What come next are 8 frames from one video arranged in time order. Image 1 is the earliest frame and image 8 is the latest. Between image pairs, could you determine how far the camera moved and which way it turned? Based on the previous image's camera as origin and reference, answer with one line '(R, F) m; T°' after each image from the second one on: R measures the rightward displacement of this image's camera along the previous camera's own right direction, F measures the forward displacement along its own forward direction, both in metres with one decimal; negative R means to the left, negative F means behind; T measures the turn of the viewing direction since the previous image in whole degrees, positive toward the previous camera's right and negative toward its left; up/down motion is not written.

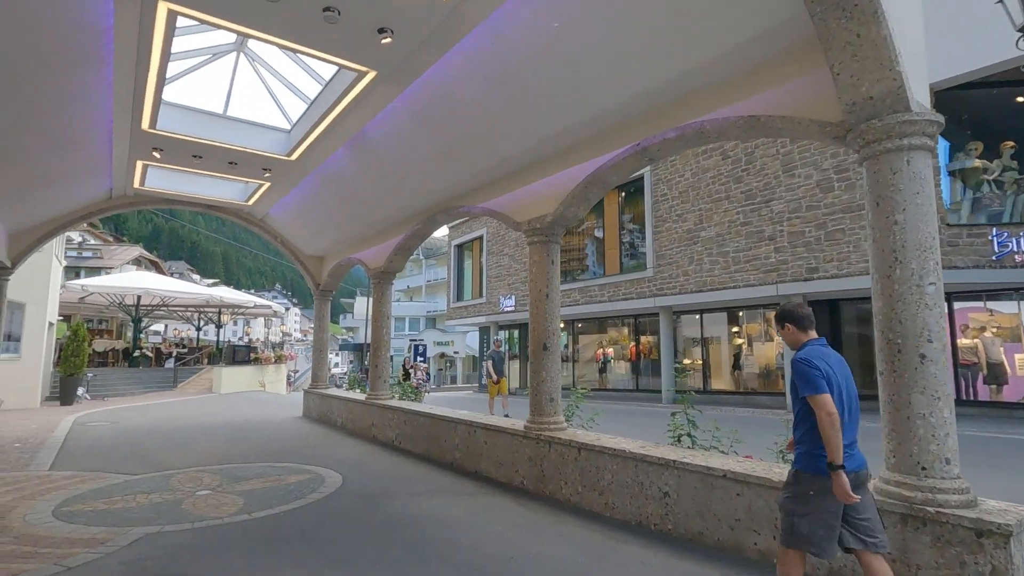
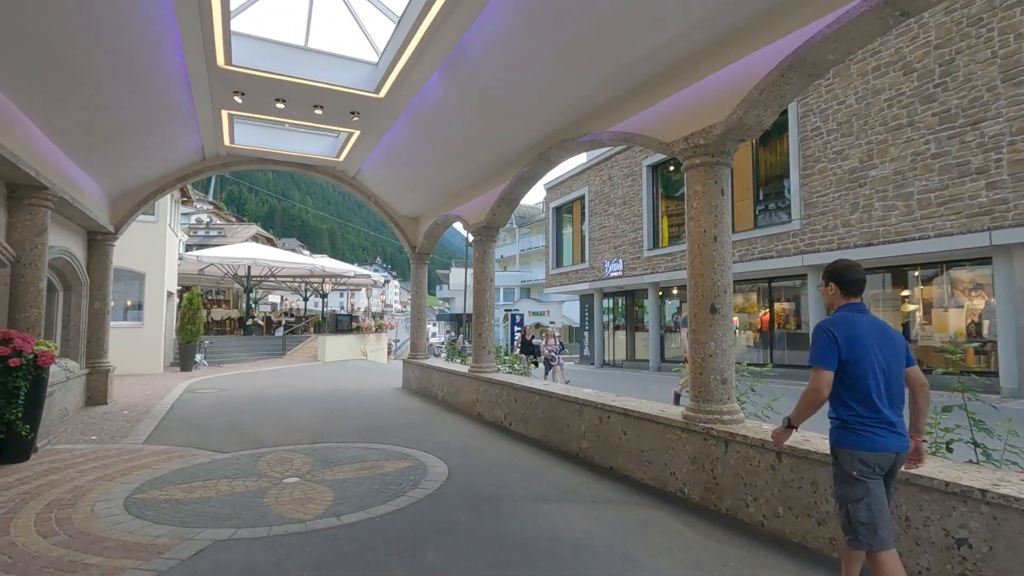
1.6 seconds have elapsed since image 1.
(-0.5, +1.4) m; -10°
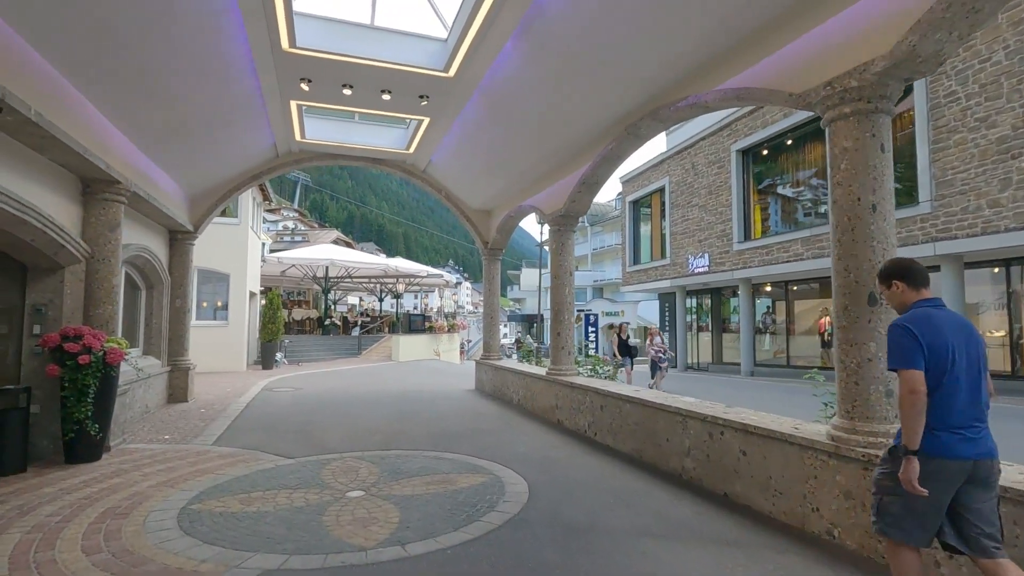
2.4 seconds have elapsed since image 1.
(-0.2, +0.7) m; -7°
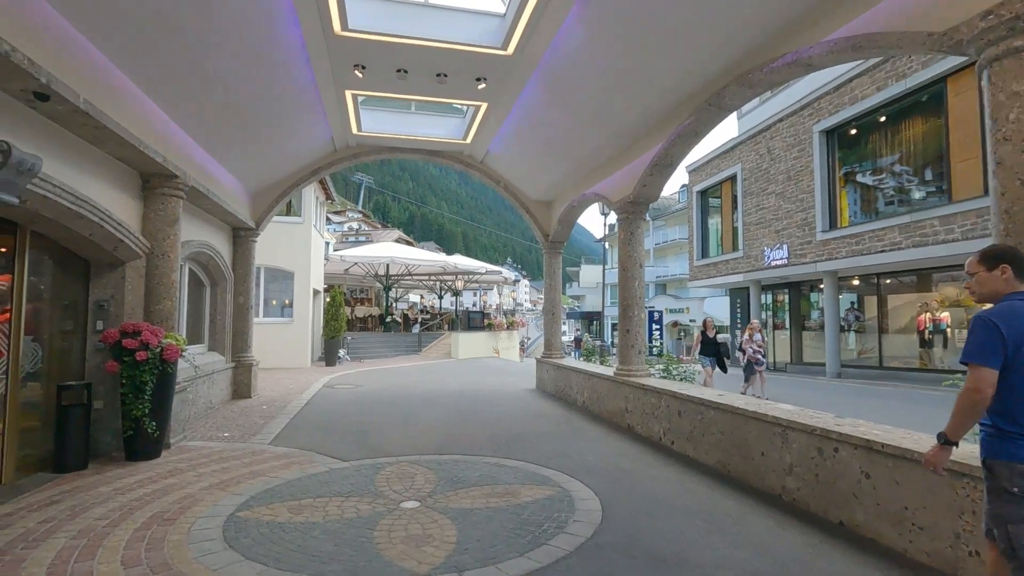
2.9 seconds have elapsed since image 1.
(-0.1, +0.5) m; -6°
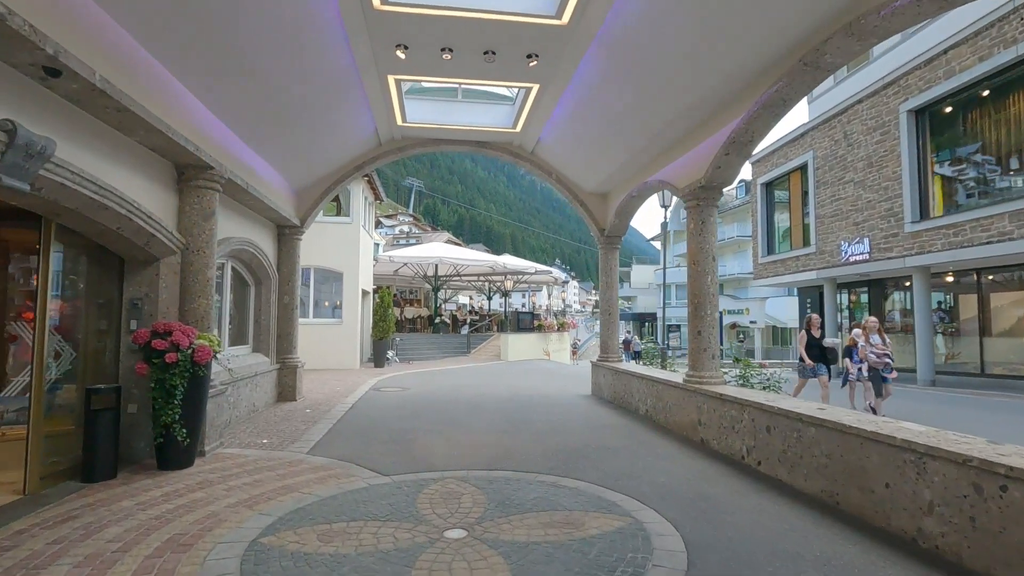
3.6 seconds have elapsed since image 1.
(-0.1, +0.6) m; -5°
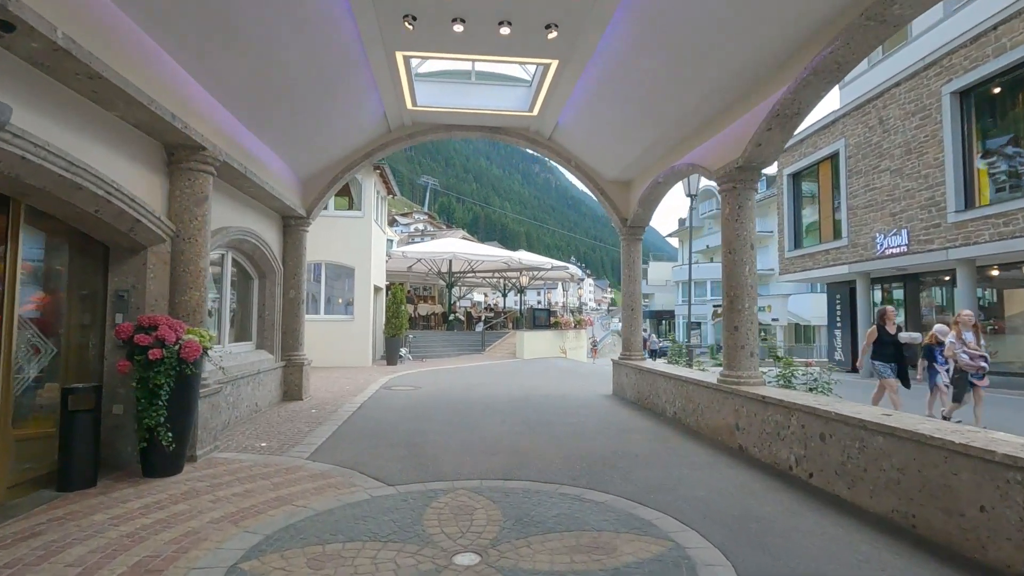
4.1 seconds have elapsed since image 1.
(0.0, +0.5) m; -2°
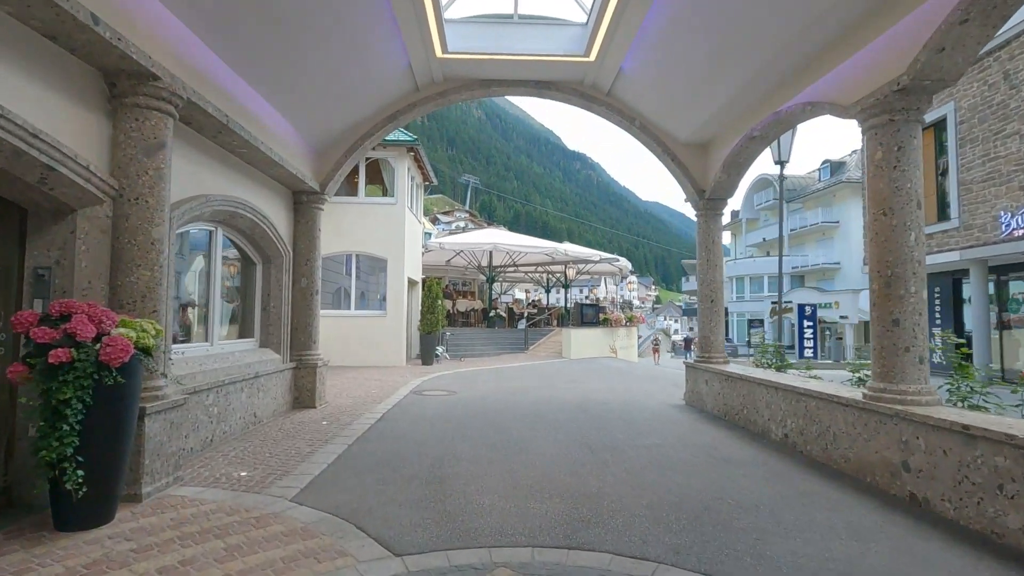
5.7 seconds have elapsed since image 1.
(-0.1, +1.5) m; -4°
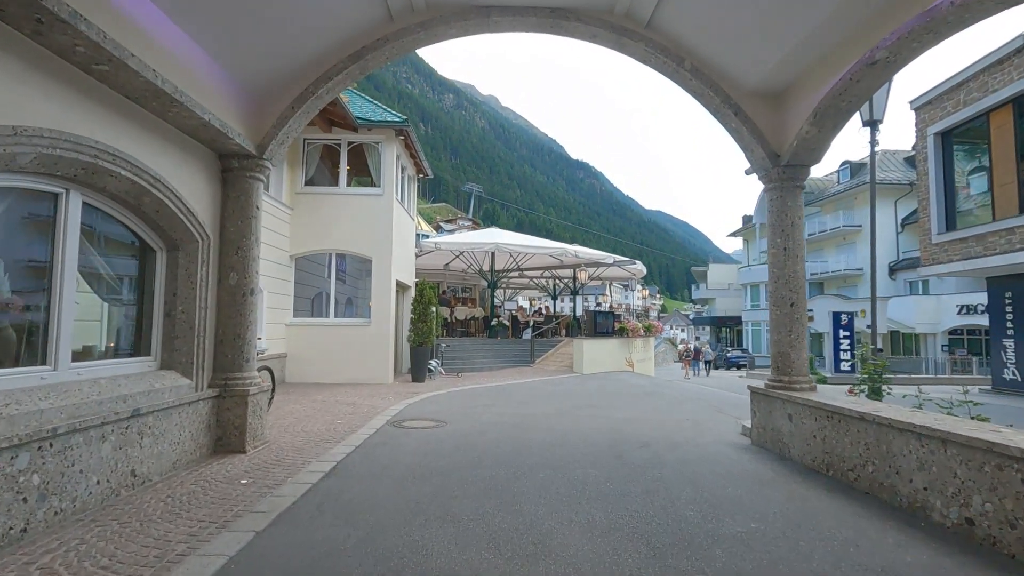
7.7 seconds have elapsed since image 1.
(0.0, +1.9) m; 0°
